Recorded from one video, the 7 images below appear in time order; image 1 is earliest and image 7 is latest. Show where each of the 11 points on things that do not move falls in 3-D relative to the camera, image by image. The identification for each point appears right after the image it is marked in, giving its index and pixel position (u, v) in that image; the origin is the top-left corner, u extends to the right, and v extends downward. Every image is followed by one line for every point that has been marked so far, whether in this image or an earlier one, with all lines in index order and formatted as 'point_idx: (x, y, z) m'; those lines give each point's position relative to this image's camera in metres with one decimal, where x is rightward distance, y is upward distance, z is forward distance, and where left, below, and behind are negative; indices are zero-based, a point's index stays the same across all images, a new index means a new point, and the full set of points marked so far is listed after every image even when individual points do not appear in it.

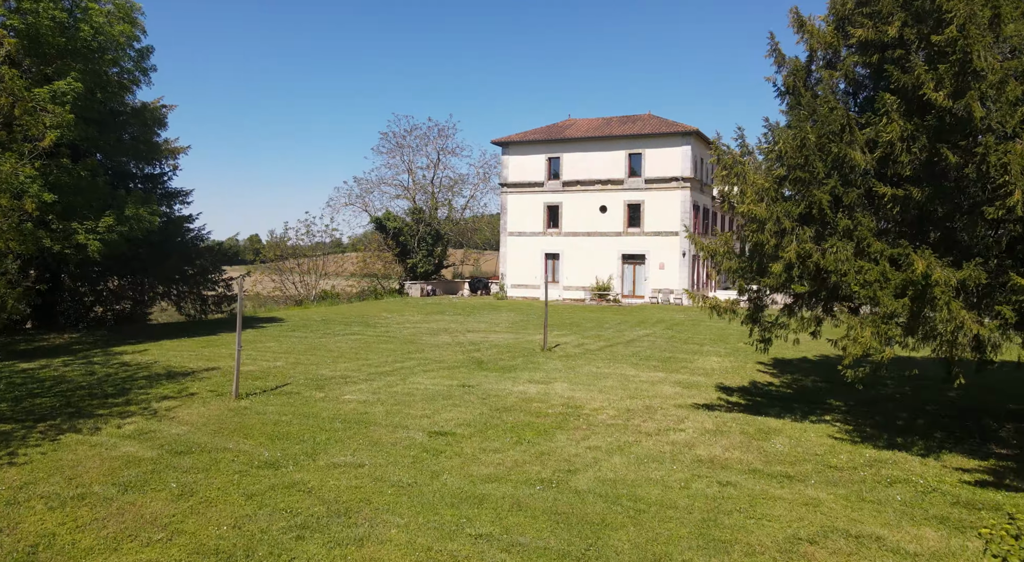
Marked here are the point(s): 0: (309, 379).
0: (-3.3, -1.6, +11.8) m
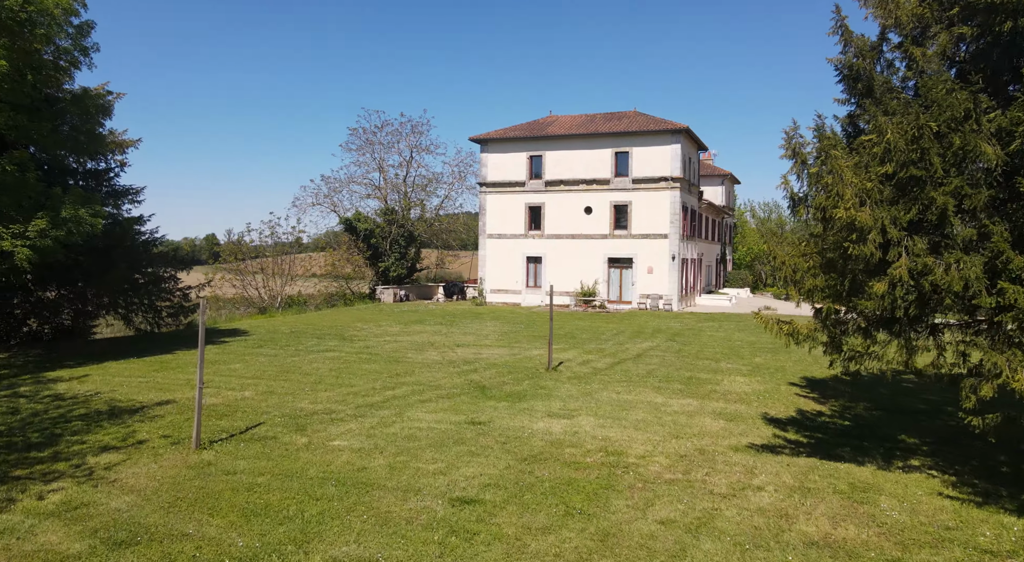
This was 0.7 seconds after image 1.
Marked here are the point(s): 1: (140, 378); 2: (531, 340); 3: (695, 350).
0: (-3.1, -1.8, +9.8) m
1: (-6.4, -1.7, +12.4) m
2: (+0.5, -1.6, +19.5) m
3: (+4.6, -1.7, +18.1) m
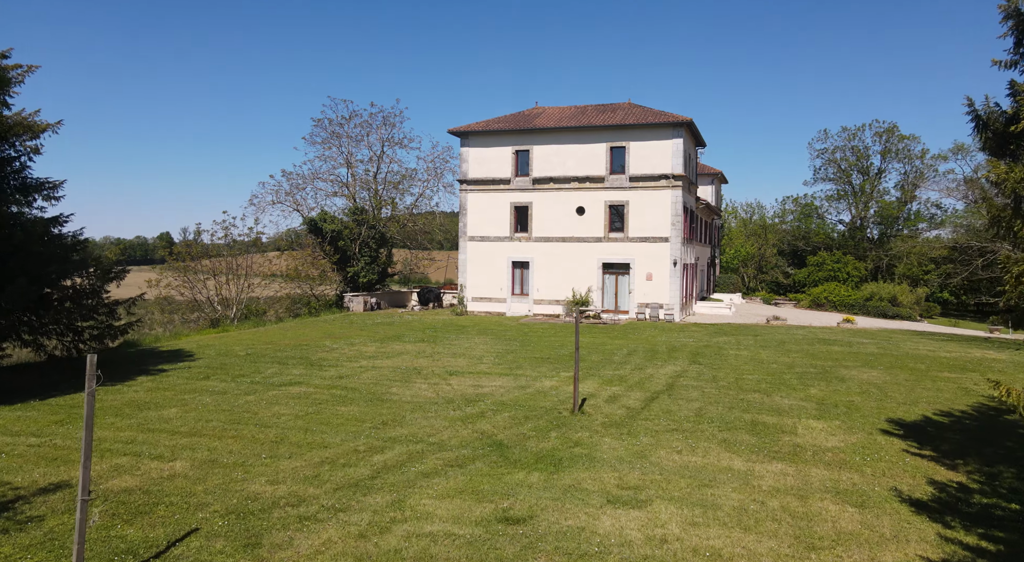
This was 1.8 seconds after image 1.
0: (-2.6, -2.2, +6.6) m
1: (-6.0, -2.0, +9.1) m
2: (+0.5, -1.9, +16.5) m
3: (+4.7, -2.0, +15.3) m
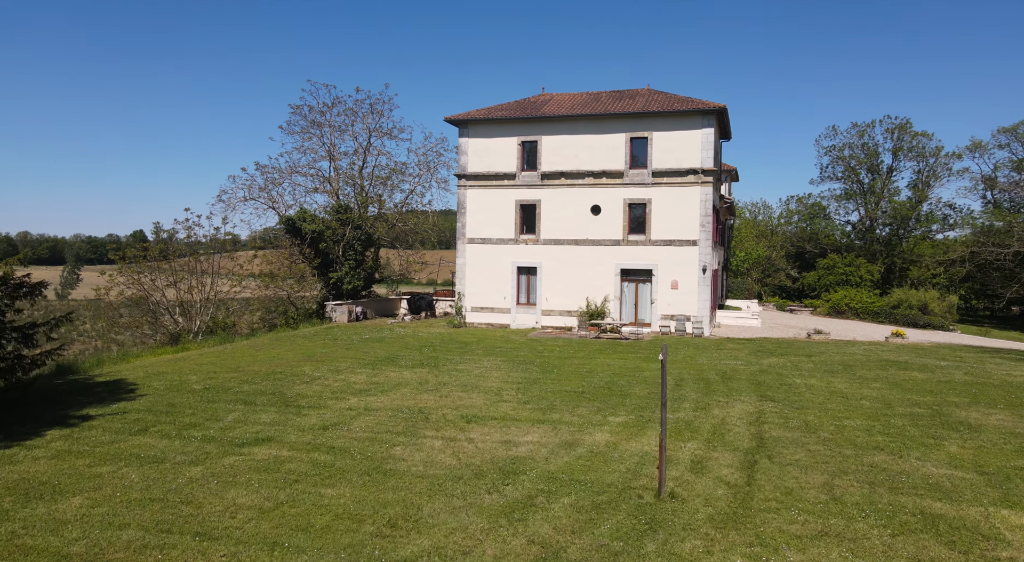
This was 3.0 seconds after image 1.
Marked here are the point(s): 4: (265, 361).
0: (-1.8, -2.5, +3.0) m
1: (-5.3, -2.3, +5.5) m
2: (+1.1, -2.2, +13.0) m
3: (+5.2, -2.4, +11.9) m
4: (-6.1, -2.0, +17.8) m
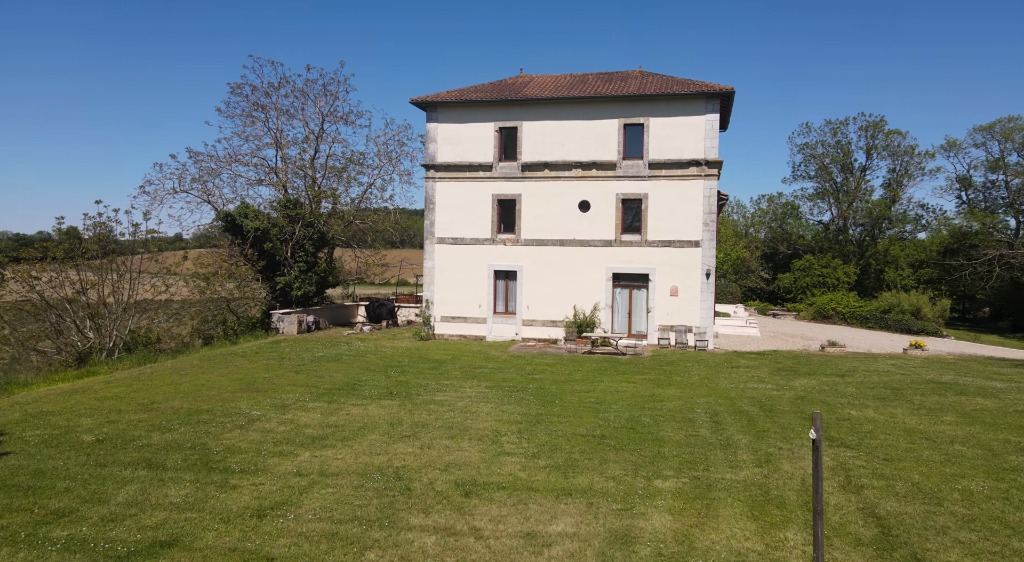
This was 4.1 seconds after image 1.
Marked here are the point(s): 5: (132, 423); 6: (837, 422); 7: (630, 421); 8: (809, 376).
0: (-1.0, -2.7, -0.4) m
1: (-4.7, -2.5, +1.8) m
2: (+1.2, -2.4, +9.8) m
3: (+5.4, -2.6, +9.0) m
4: (-6.3, -2.2, +14.1) m
5: (-6.0, -2.3, +11.5) m
6: (+5.6, -2.4, +12.6) m
7: (+2.0, -2.4, +12.4) m
8: (+7.1, -2.3, +17.3) m
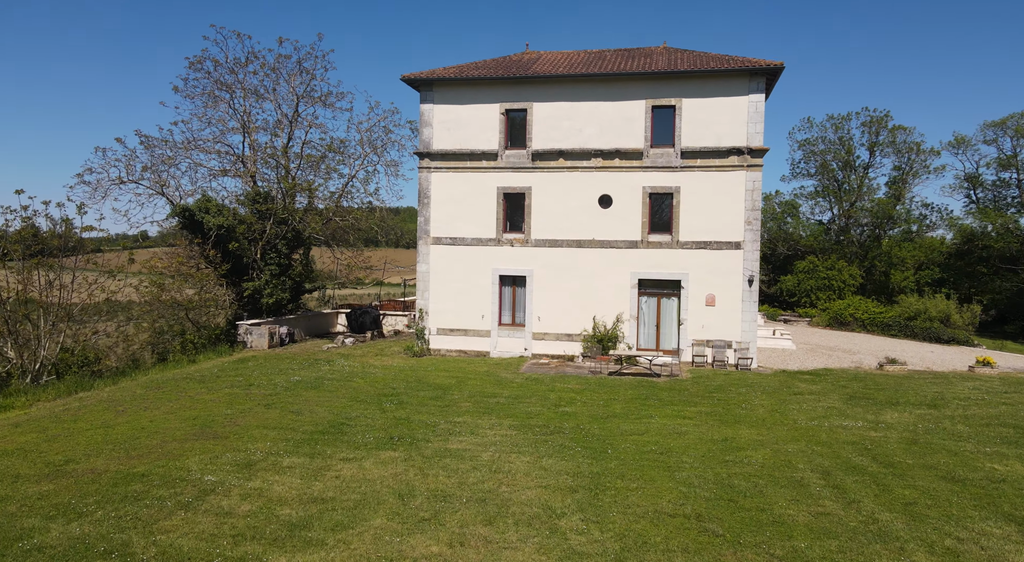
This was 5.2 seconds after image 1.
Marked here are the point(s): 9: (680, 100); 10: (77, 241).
0: (+0.1, -2.9, -3.7) m
1: (-3.7, -2.7, -1.6) m
2: (+1.9, -2.6, +6.5) m
3: (+6.2, -2.8, +5.9) m
4: (-5.7, -2.4, +10.6) m
5: (-5.3, -2.5, +8.0) m
6: (+6.3, -2.6, +9.5) m
7: (+2.7, -2.6, +9.2) m
8: (+7.6, -2.5, +14.3) m
9: (+4.5, +4.8, +19.3) m
10: (-10.8, +1.0, +18.2) m
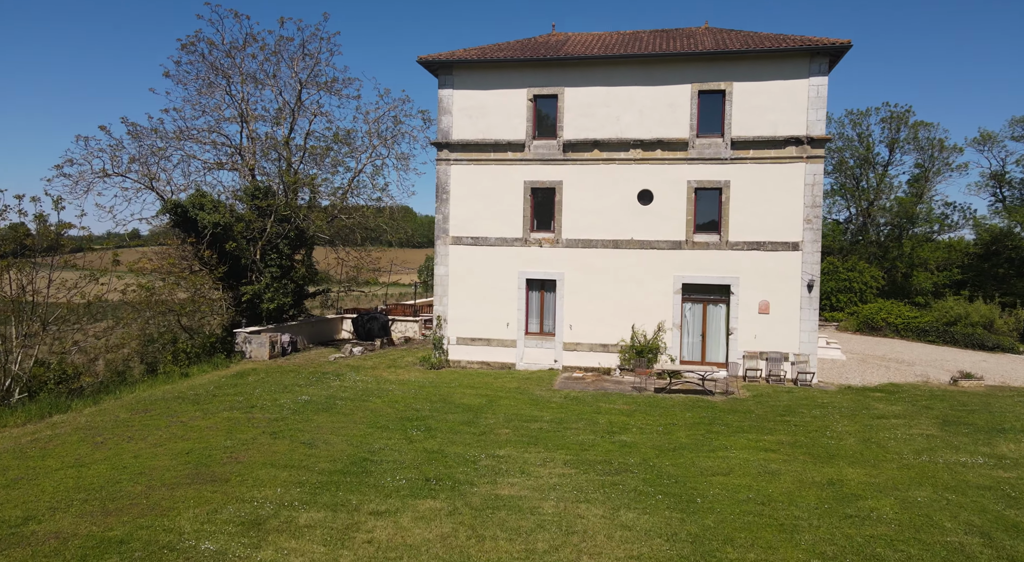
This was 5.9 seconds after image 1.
0: (+1.0, -3.0, -5.7) m
1: (-2.7, -2.8, -3.7) m
2: (+2.8, -2.8, +4.5) m
3: (+7.0, -2.9, +3.9) m
4: (-4.9, -2.5, +8.5) m
5: (-4.5, -2.6, +5.9) m
6: (+7.1, -2.8, +7.5) m
7: (+3.5, -2.7, +7.2) m
8: (+8.4, -2.6, +12.3) m
9: (+5.3, +4.7, +17.2) m
10: (-10.0, +0.9, +16.1) m
